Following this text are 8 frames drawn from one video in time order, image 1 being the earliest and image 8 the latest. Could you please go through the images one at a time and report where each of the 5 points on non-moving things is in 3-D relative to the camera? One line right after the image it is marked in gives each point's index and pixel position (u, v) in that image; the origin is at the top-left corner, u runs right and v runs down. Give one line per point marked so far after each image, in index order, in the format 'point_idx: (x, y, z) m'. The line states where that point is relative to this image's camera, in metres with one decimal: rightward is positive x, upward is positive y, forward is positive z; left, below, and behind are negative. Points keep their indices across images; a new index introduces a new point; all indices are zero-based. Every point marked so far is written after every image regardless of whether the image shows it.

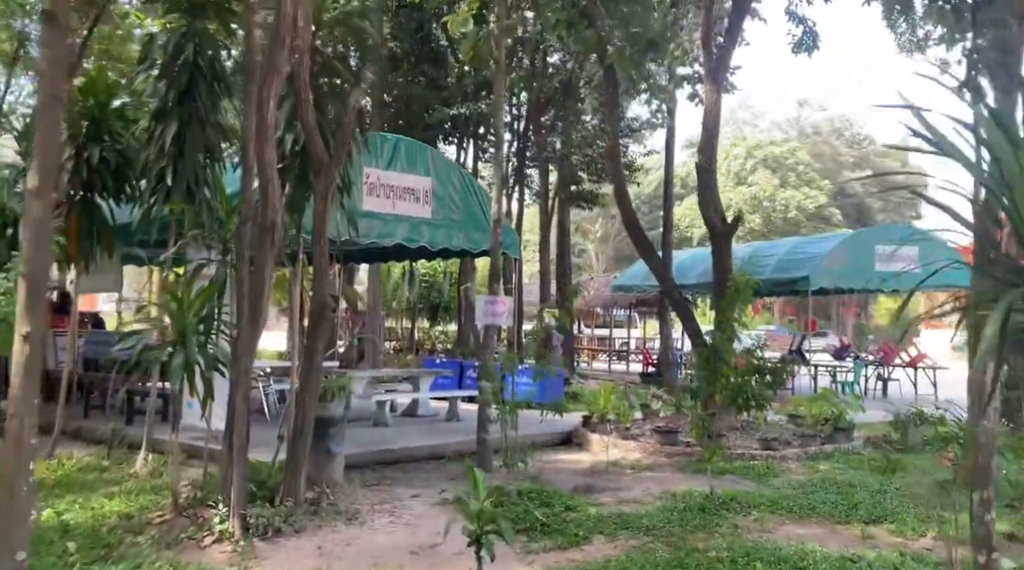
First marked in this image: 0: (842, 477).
0: (+3.2, -1.9, +9.0) m
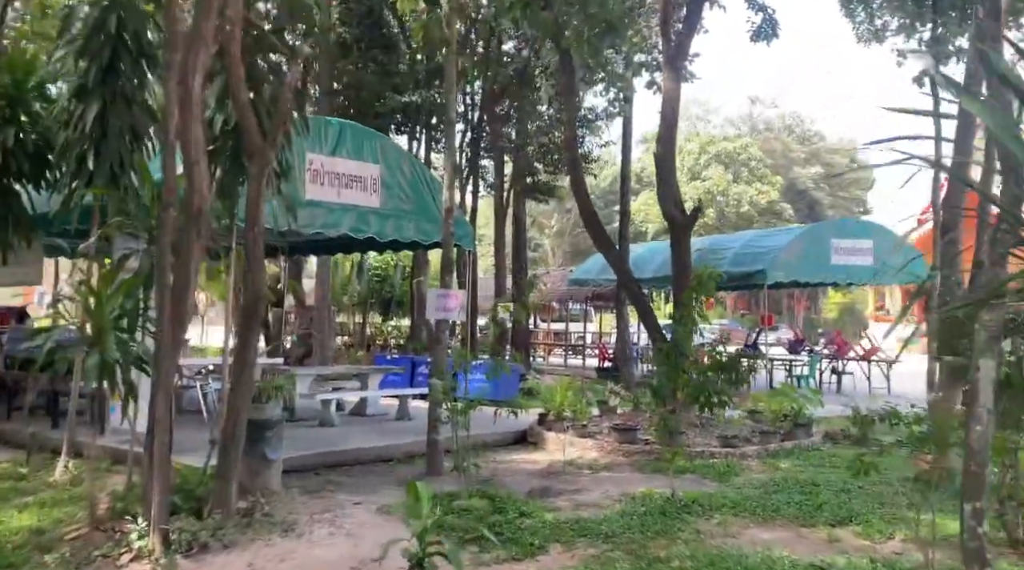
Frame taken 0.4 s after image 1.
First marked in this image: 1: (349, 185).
0: (+2.8, -1.8, +8.7) m
1: (-1.7, +1.1, +9.8) m
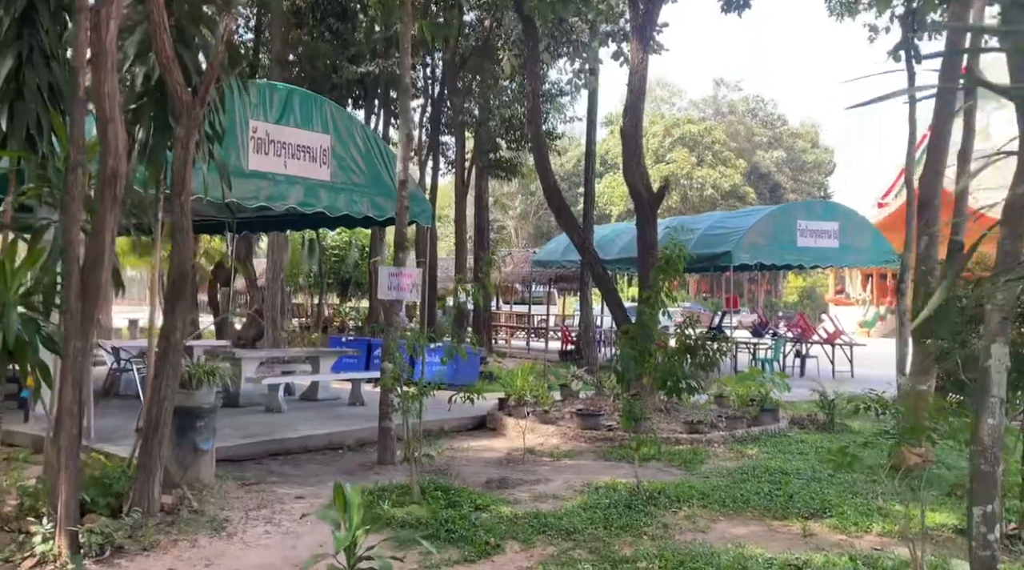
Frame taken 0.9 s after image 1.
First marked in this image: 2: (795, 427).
0: (+2.4, -1.6, +8.4) m
1: (-2.1, +1.3, +9.2) m
2: (+3.3, -1.7, +10.7) m
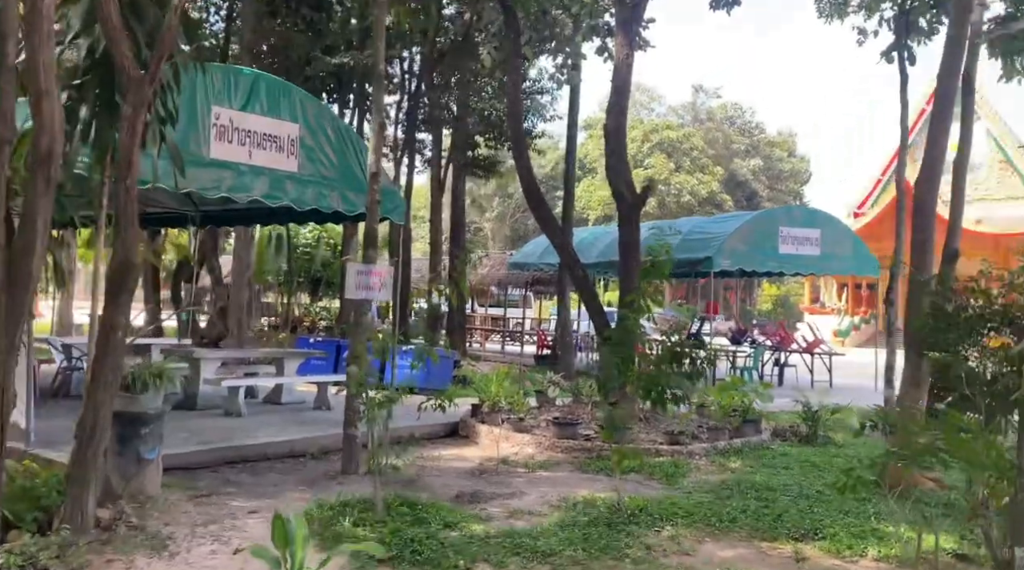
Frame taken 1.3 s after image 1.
0: (+2.1, -1.7, +8.0) m
1: (-2.4, +1.3, +8.7) m
2: (+3.0, -1.7, +10.4) m
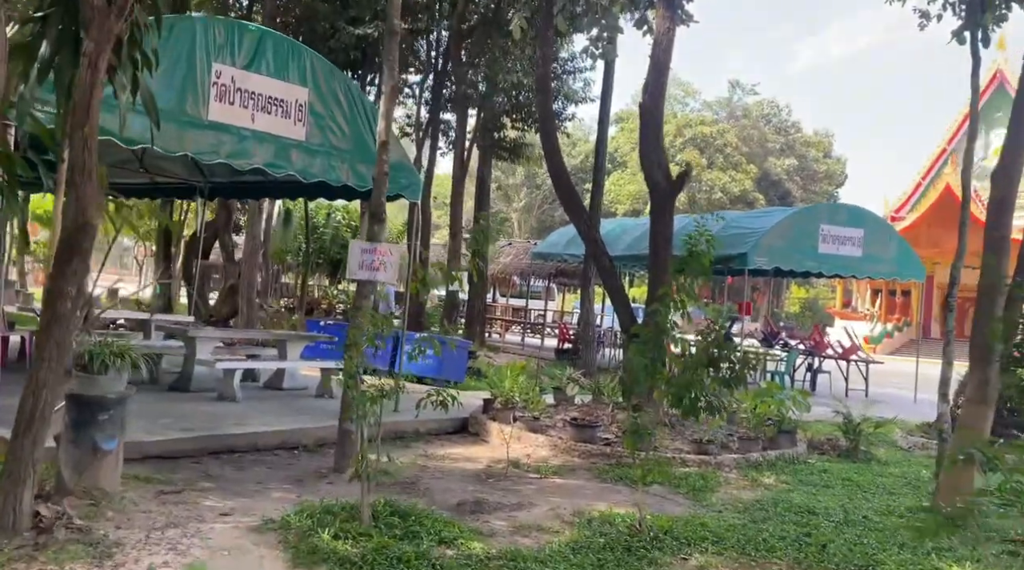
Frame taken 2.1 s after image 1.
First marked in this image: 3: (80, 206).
0: (+2.2, -1.7, +7.2) m
1: (-2.1, +1.5, +8.0) m
2: (+3.1, -1.7, +9.5) m
3: (-2.0, +0.4, +4.3) m
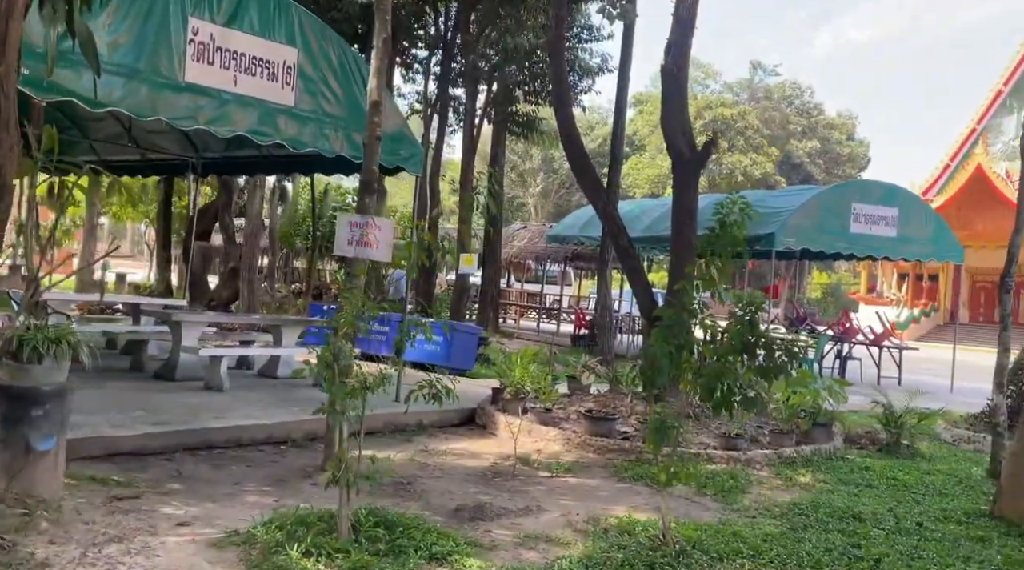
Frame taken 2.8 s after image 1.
0: (+2.3, -1.5, +6.4) m
1: (-2.1, +1.7, +7.2) m
2: (+3.2, -1.5, +8.8) m
3: (-2.0, +0.5, +3.6) m
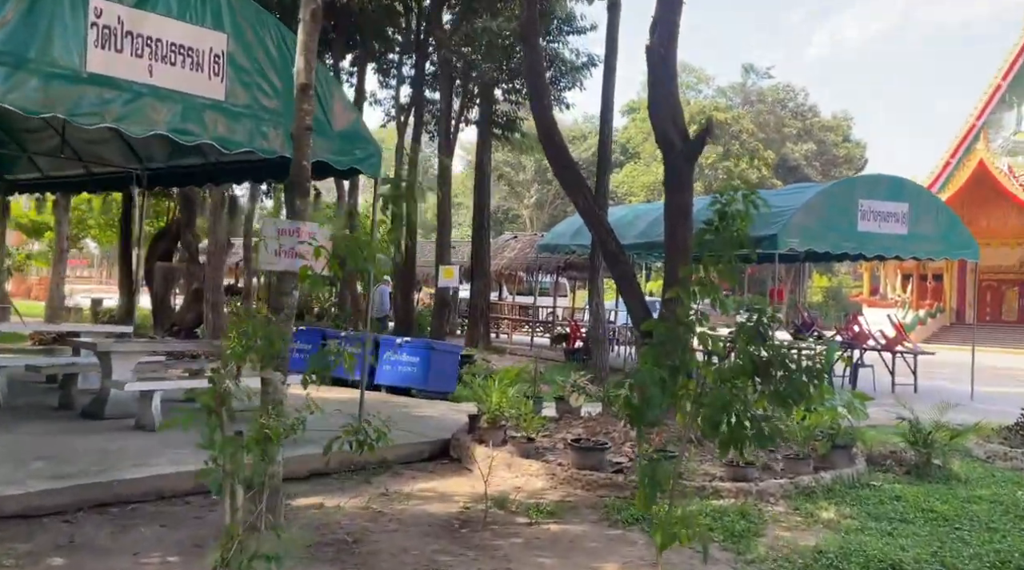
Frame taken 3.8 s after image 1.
0: (+2.1, -1.5, +5.4) m
1: (-2.3, +1.5, +6.2) m
2: (+3.1, -1.6, +7.7) m
3: (-2.3, +0.4, +2.6) m
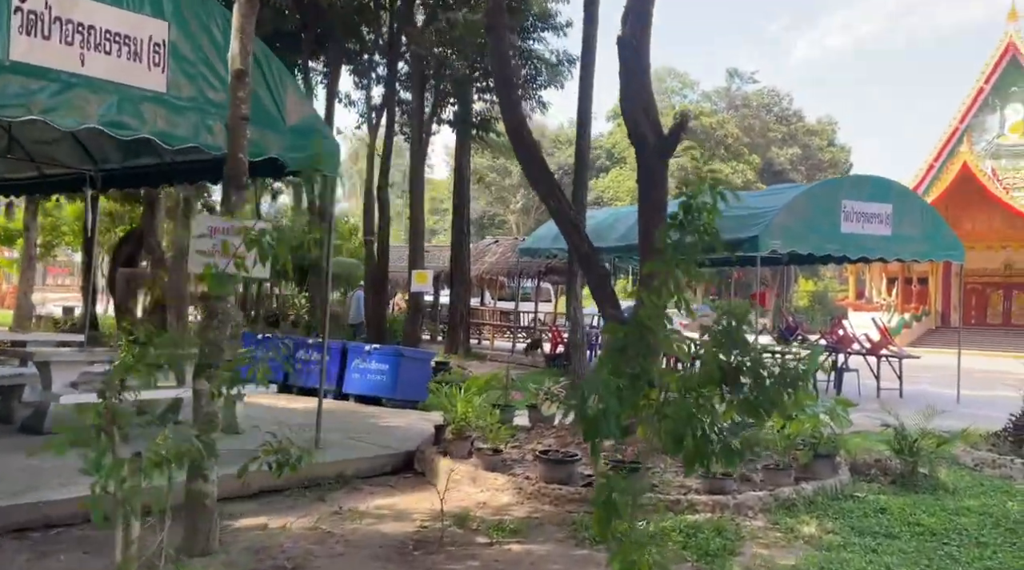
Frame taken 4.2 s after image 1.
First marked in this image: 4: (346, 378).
0: (+1.9, -1.5, +5.0) m
1: (-2.6, +1.5, +5.8) m
2: (+2.8, -1.6, +7.4) m
3: (-2.5, +0.4, +2.2) m
4: (-1.9, -1.1, +10.7) m
